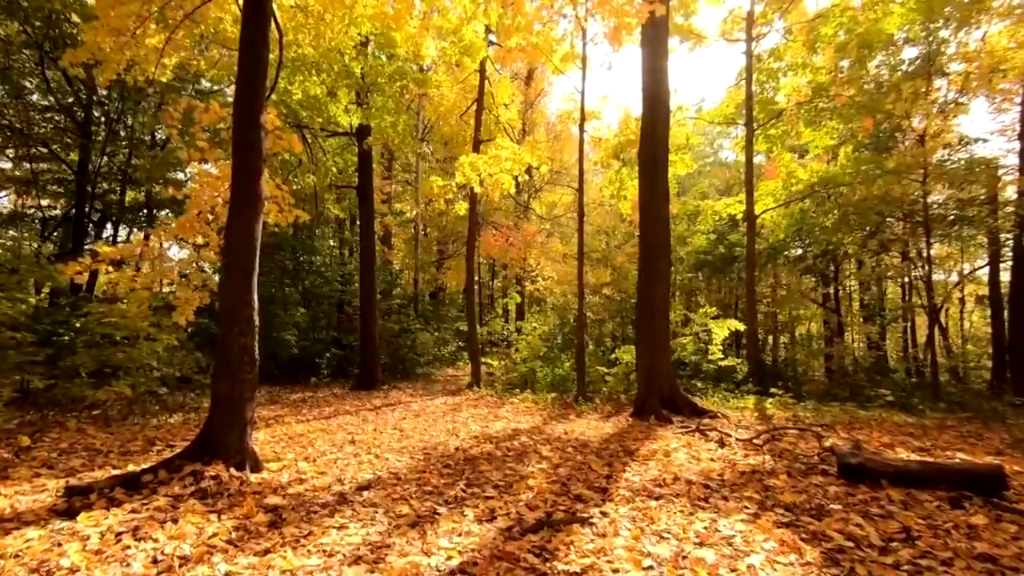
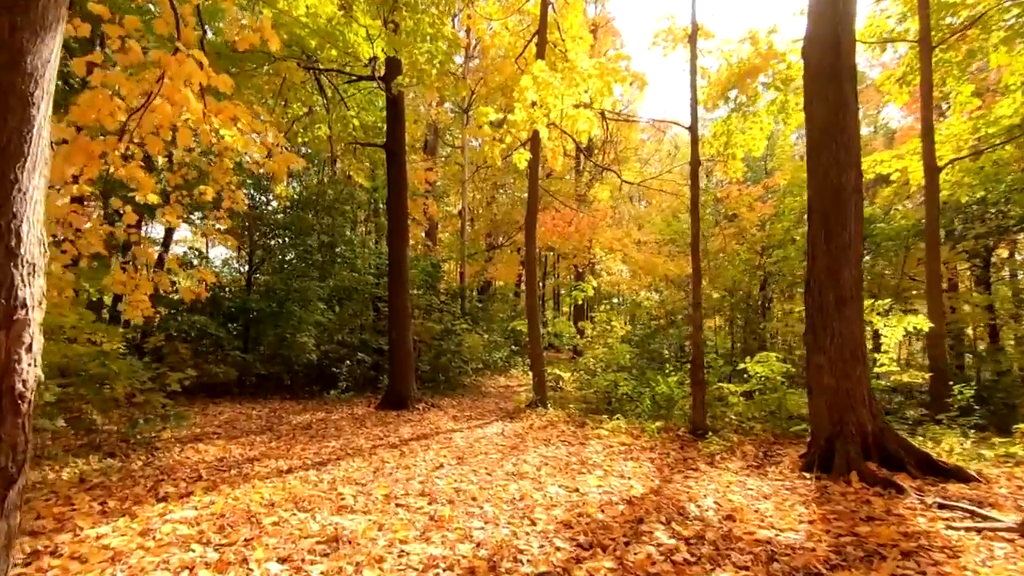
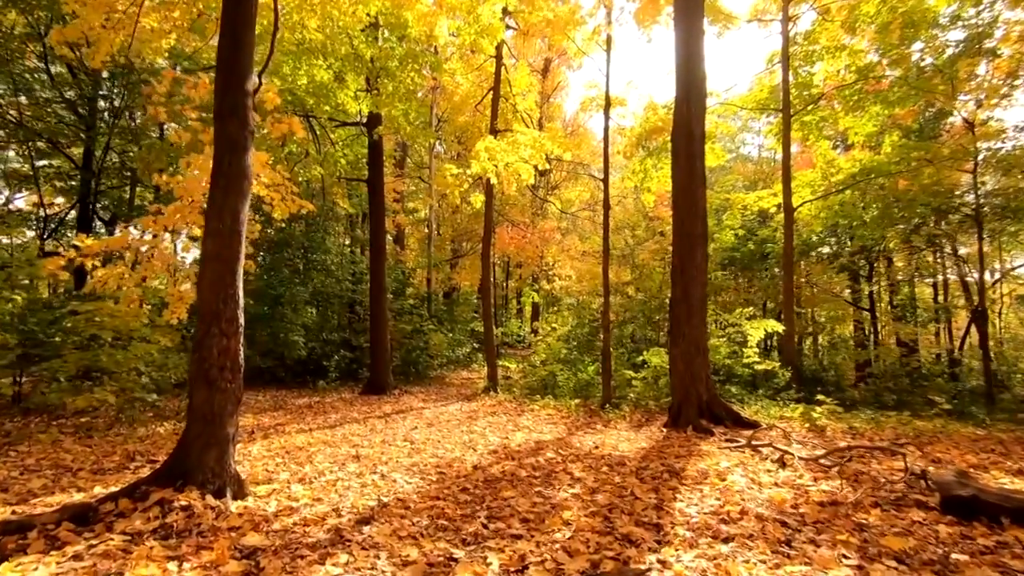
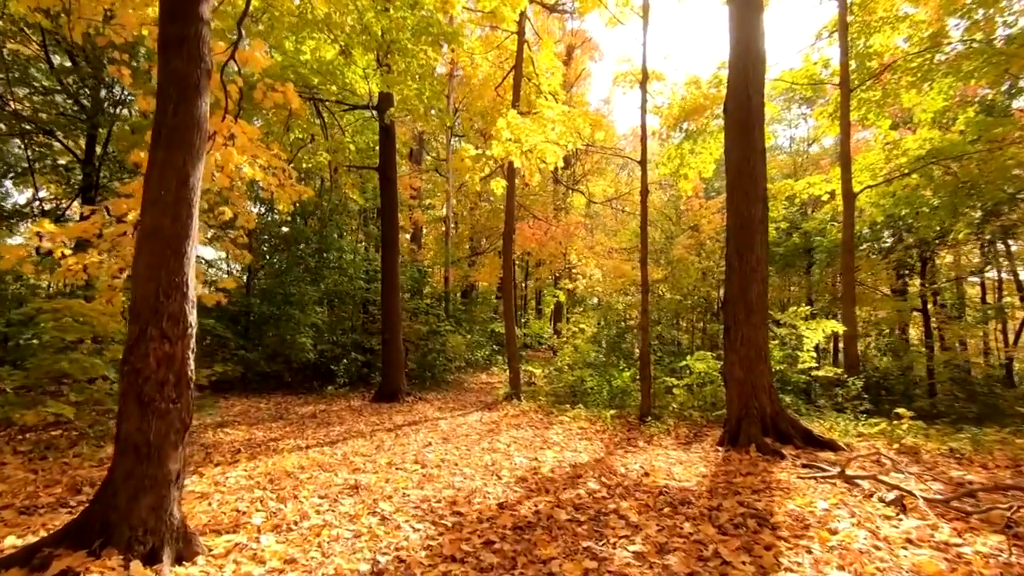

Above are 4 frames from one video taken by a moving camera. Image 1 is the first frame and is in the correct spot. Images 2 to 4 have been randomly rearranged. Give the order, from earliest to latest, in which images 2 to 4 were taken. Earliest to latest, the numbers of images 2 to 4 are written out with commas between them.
3, 4, 2
